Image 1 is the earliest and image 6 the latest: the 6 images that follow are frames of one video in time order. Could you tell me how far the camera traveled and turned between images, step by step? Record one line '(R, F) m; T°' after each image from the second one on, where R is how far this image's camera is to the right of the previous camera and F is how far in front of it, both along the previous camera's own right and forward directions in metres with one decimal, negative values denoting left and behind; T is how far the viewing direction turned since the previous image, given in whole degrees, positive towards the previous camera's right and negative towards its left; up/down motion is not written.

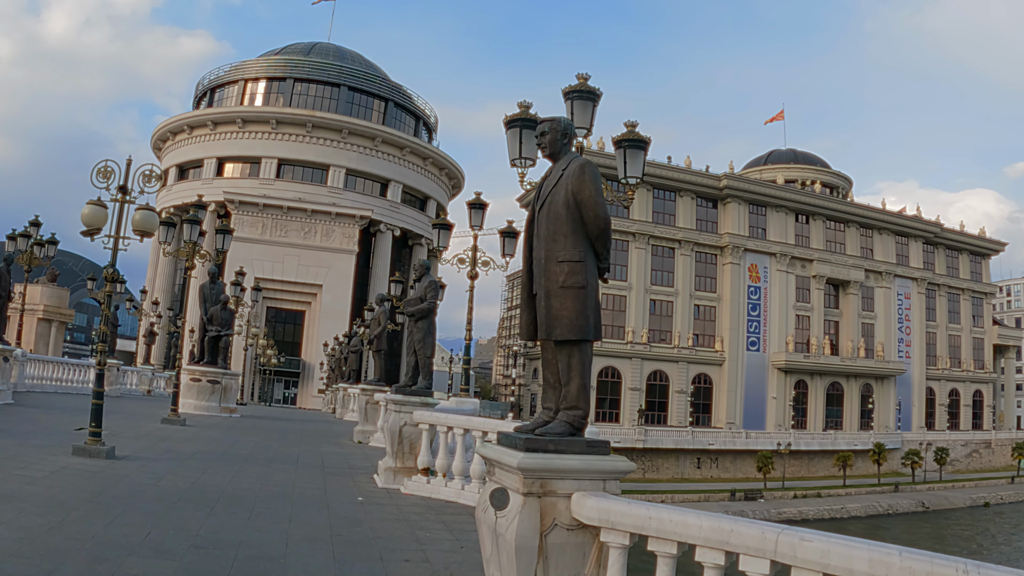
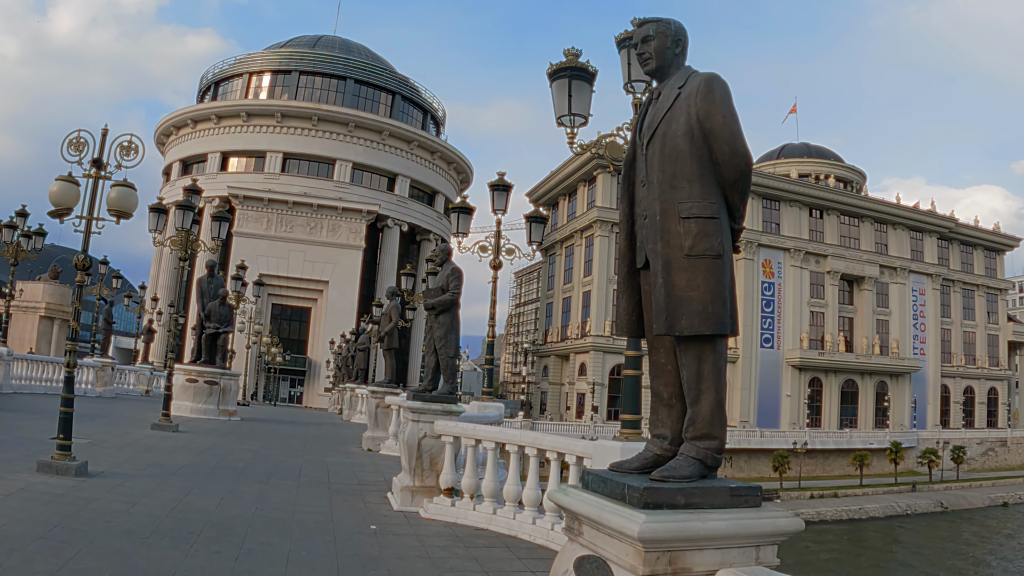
(-0.3, +1.1) m; 0°
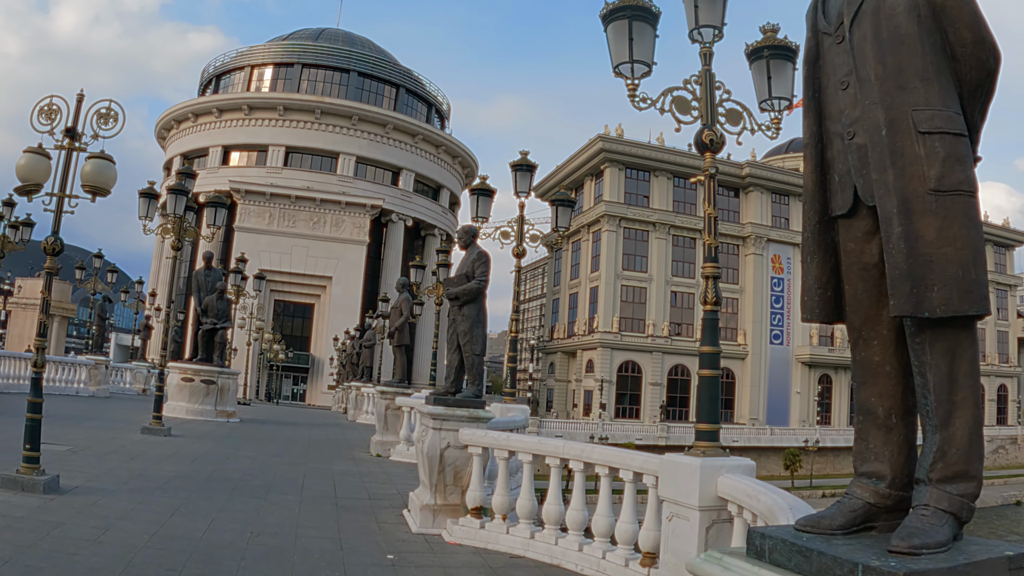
(-0.3, +0.9) m; 0°
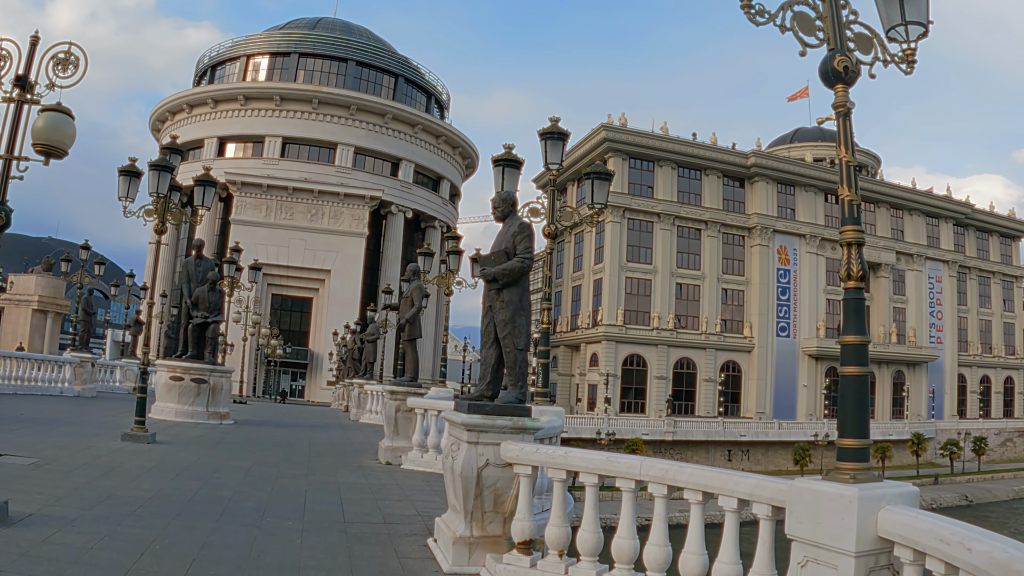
(-0.4, +1.1) m; 0°
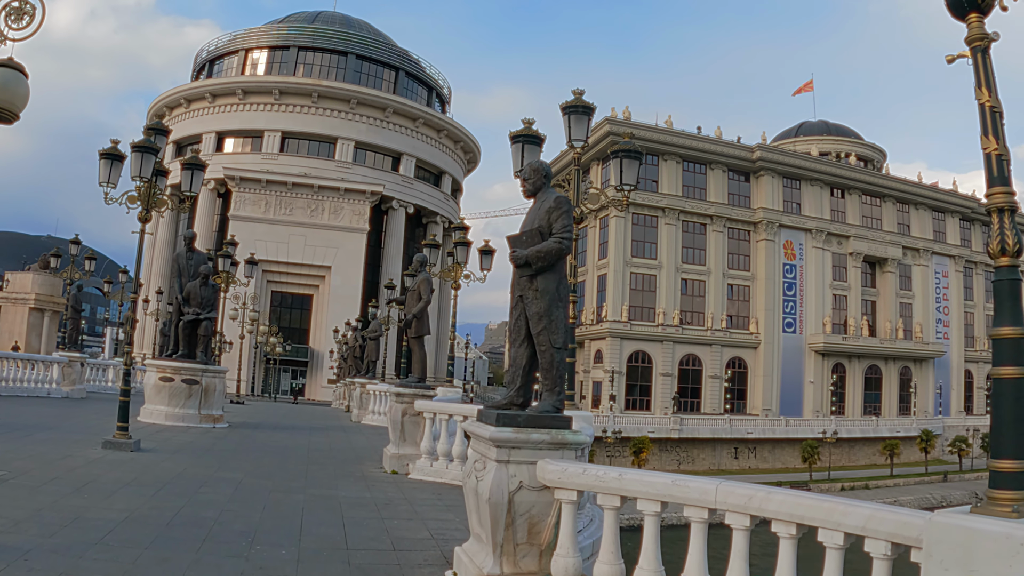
(-0.2, +0.8) m; 0°
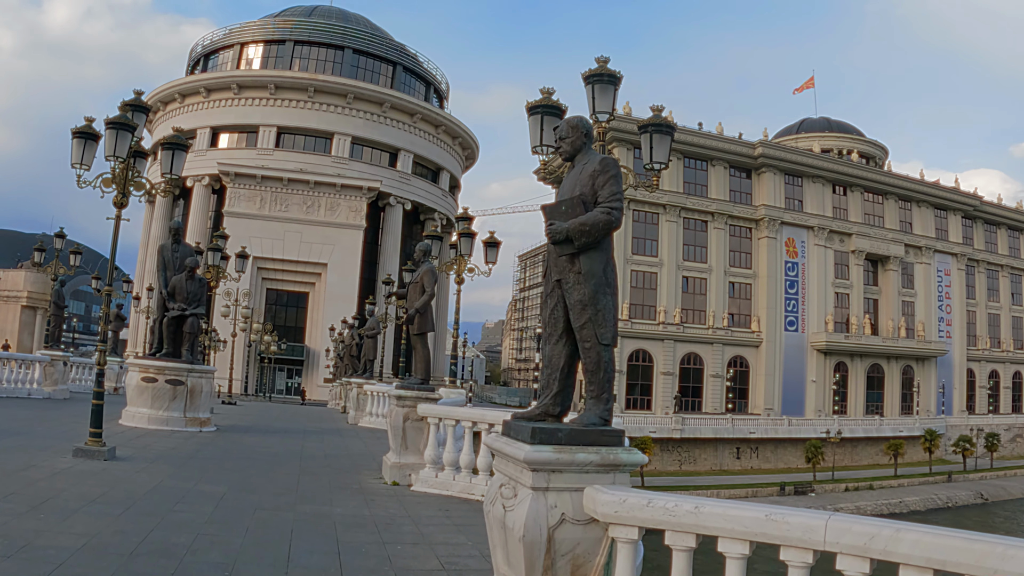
(-0.2, +0.8) m; 0°
